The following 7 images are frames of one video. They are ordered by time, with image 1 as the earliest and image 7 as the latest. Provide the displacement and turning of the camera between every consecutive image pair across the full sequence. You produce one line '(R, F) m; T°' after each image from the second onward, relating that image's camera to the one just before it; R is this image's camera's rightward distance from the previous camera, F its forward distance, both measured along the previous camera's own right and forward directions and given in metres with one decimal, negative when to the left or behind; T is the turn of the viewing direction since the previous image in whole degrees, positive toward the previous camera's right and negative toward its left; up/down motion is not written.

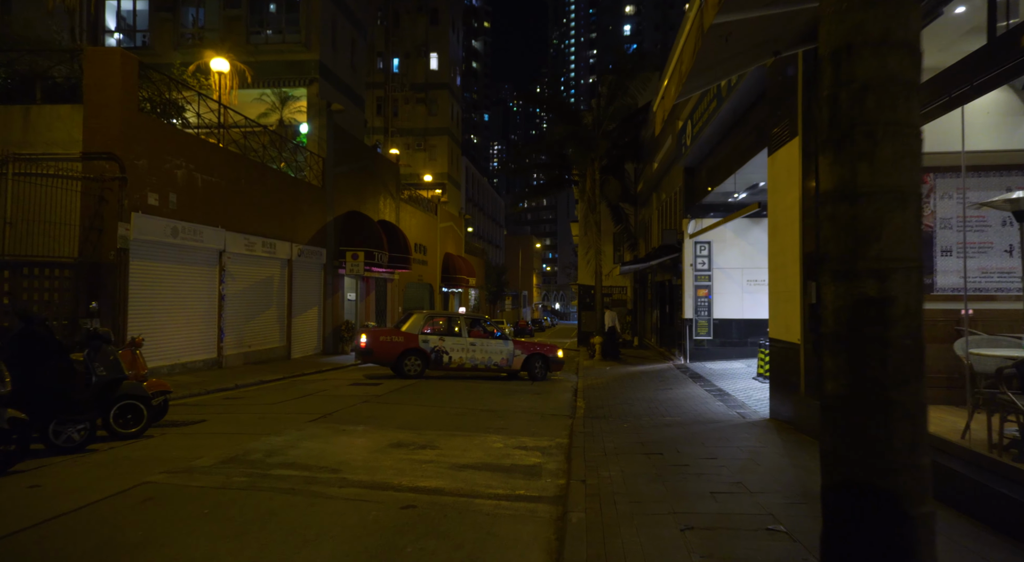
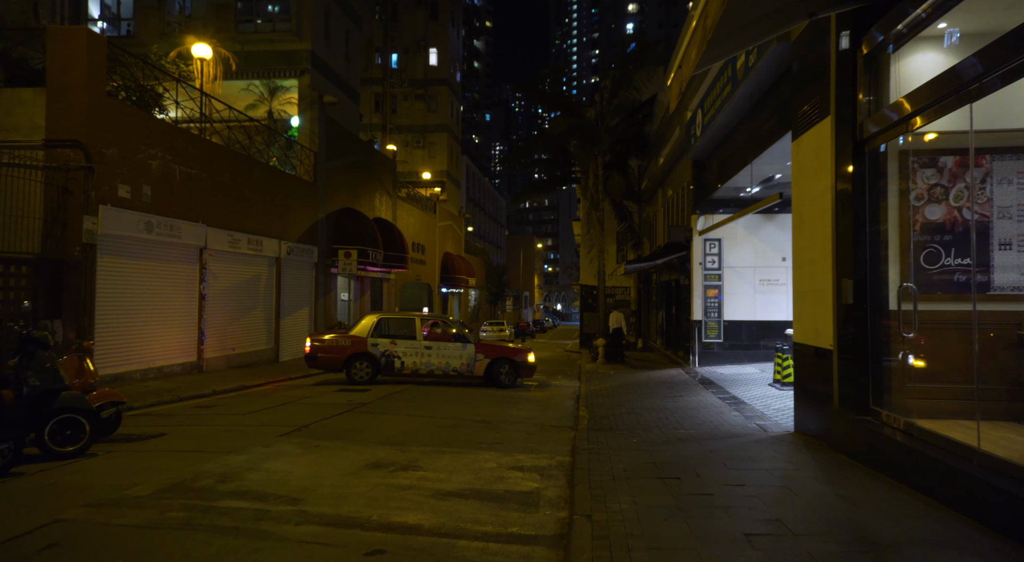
(+0.1, +1.0) m; 0°
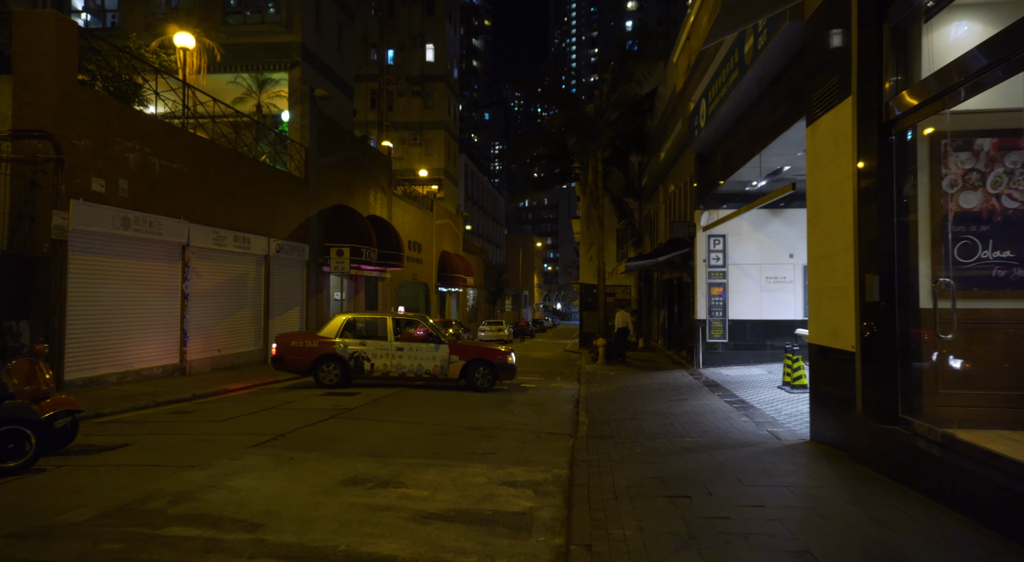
(+0.1, +0.7) m; 0°
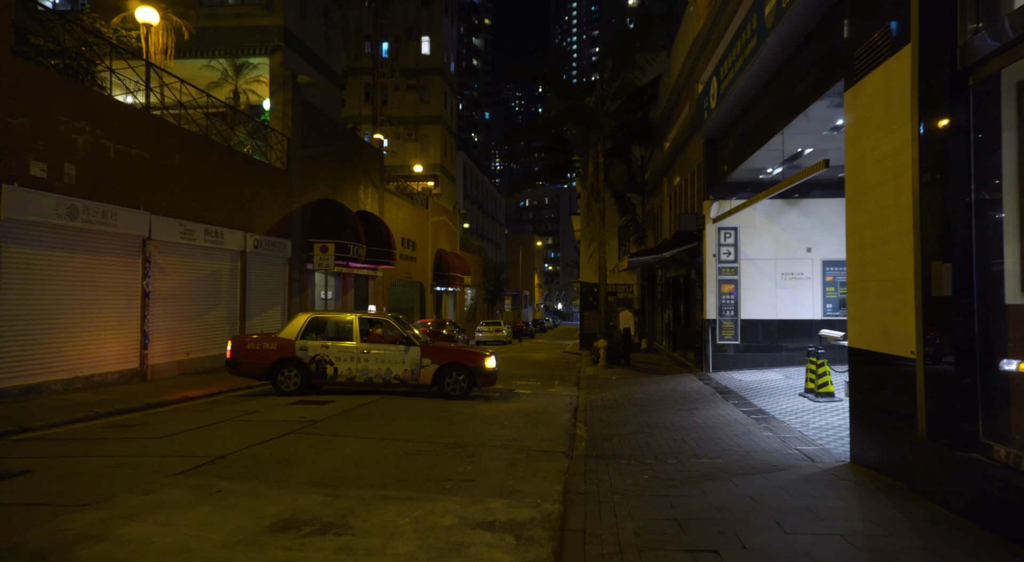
(+0.2, +1.4) m; 0°
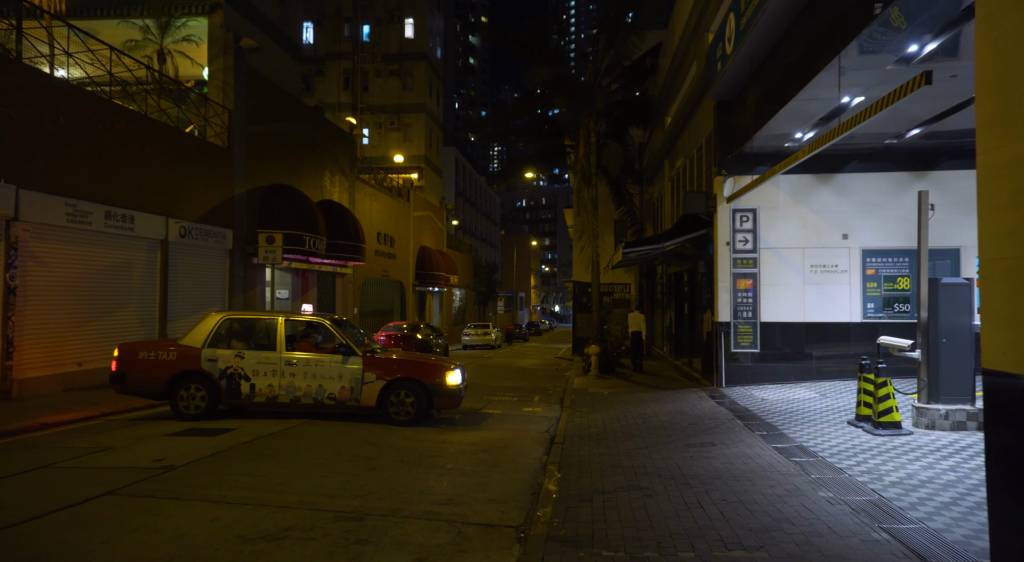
(+0.6, +3.0) m; 0°
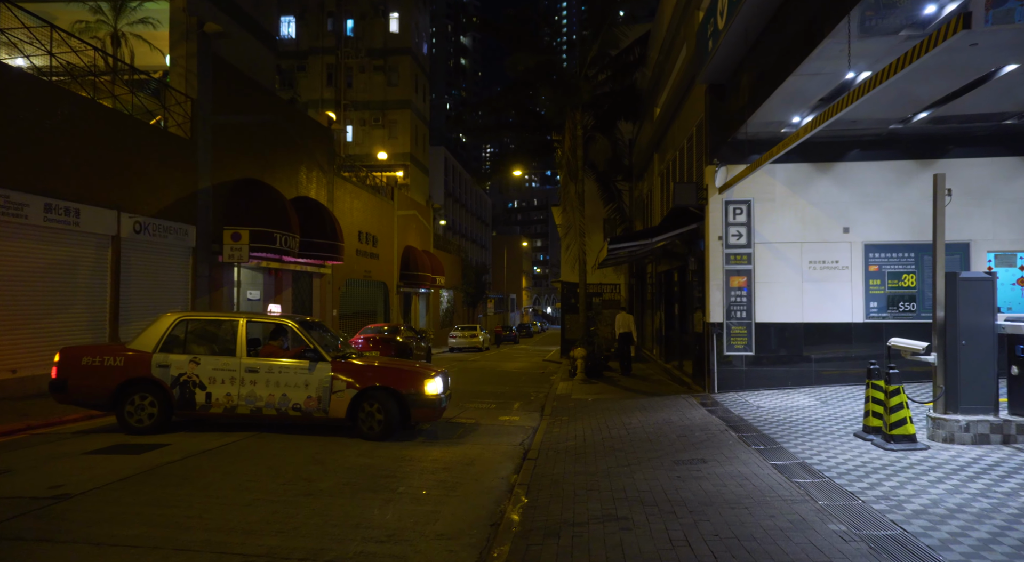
(+0.3, +1.0) m; +1°
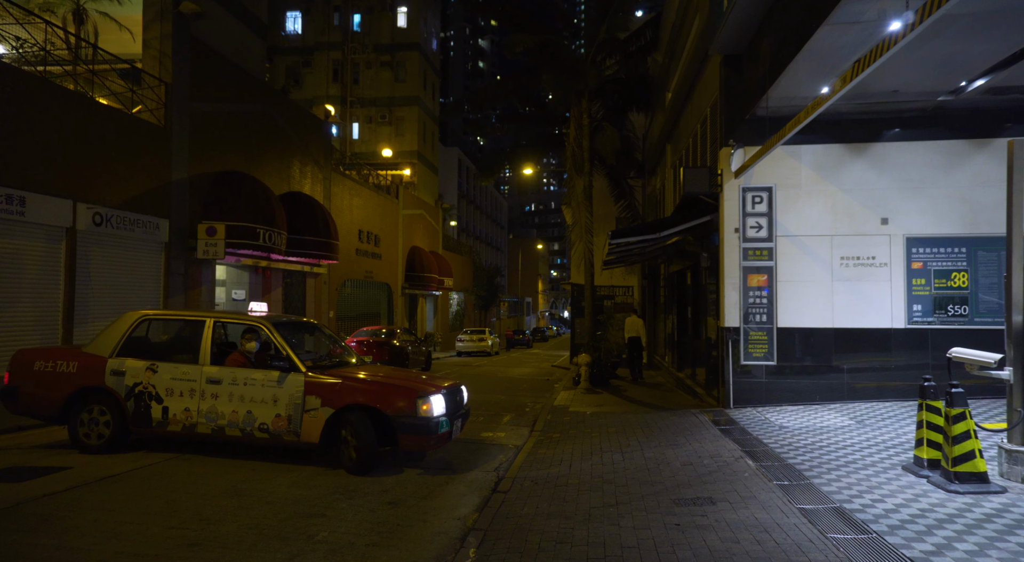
(+0.5, +1.5) m; -2°
